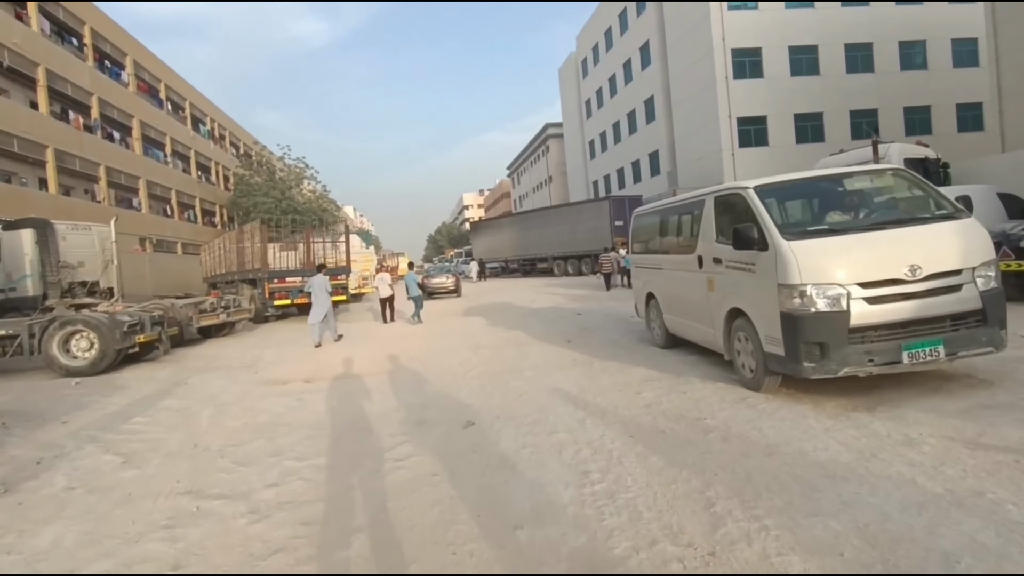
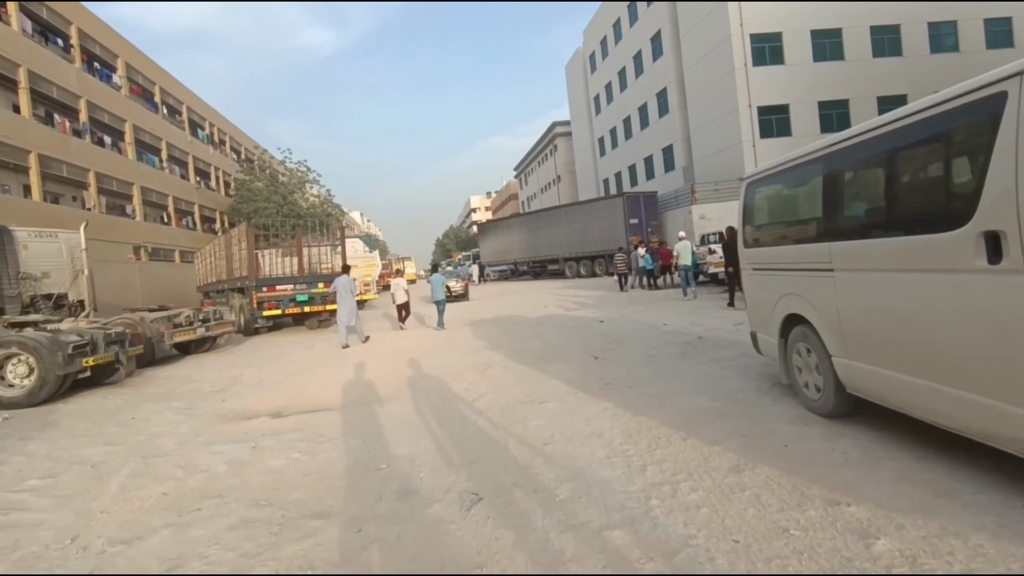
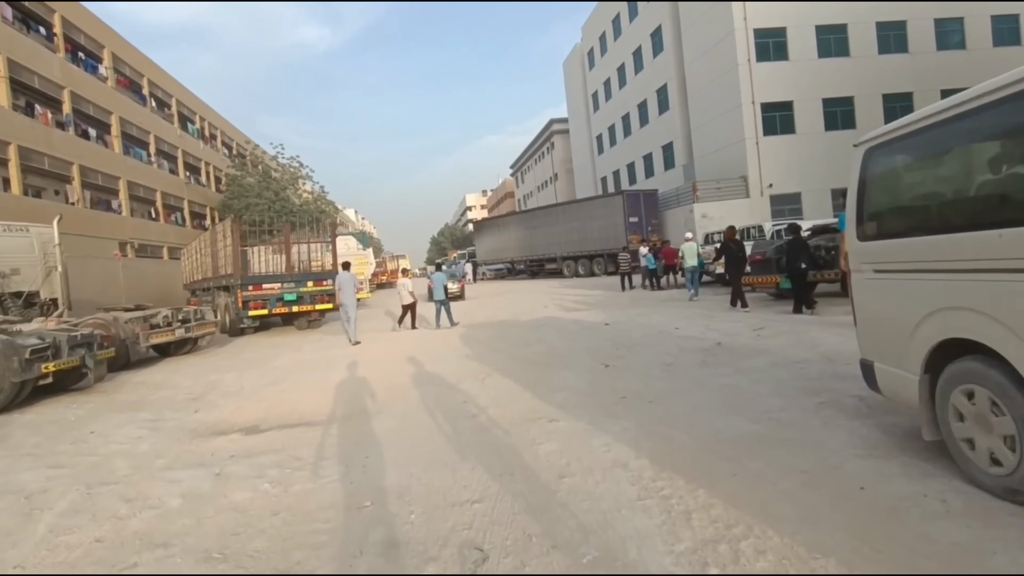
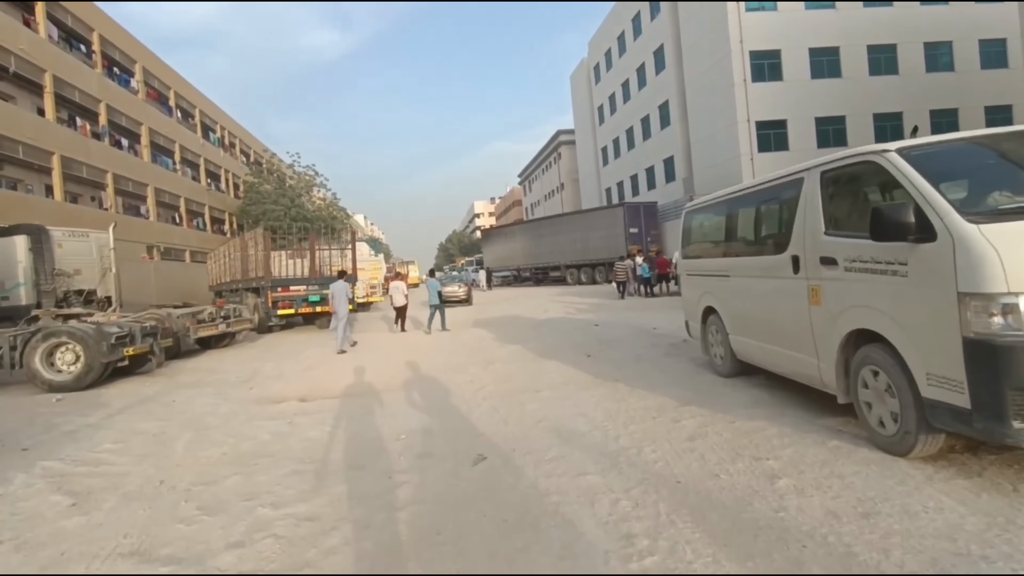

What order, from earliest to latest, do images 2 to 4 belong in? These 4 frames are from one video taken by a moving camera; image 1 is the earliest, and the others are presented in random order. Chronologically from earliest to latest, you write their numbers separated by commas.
4, 2, 3
